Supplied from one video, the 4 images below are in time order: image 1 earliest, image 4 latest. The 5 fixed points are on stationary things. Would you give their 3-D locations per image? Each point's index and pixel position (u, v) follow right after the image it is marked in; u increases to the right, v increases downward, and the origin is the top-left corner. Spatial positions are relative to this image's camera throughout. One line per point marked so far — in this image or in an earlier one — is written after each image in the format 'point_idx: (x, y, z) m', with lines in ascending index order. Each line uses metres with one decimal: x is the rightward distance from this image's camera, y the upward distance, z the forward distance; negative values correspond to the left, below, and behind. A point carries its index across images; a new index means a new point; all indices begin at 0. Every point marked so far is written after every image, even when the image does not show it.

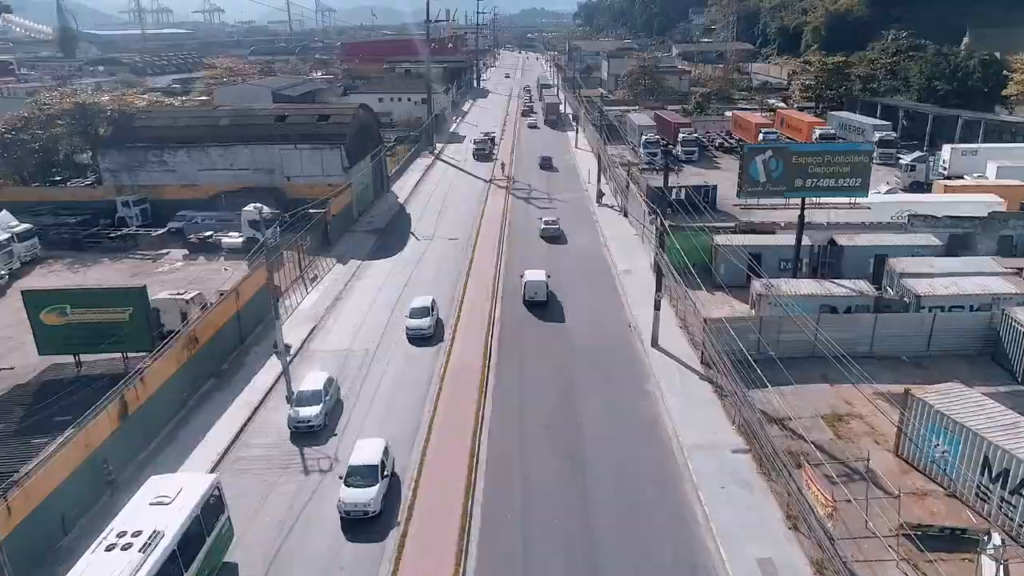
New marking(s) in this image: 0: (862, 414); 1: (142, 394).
0: (+8.9, -3.2, +15.8) m
1: (-9.1, -2.6, +15.5) m
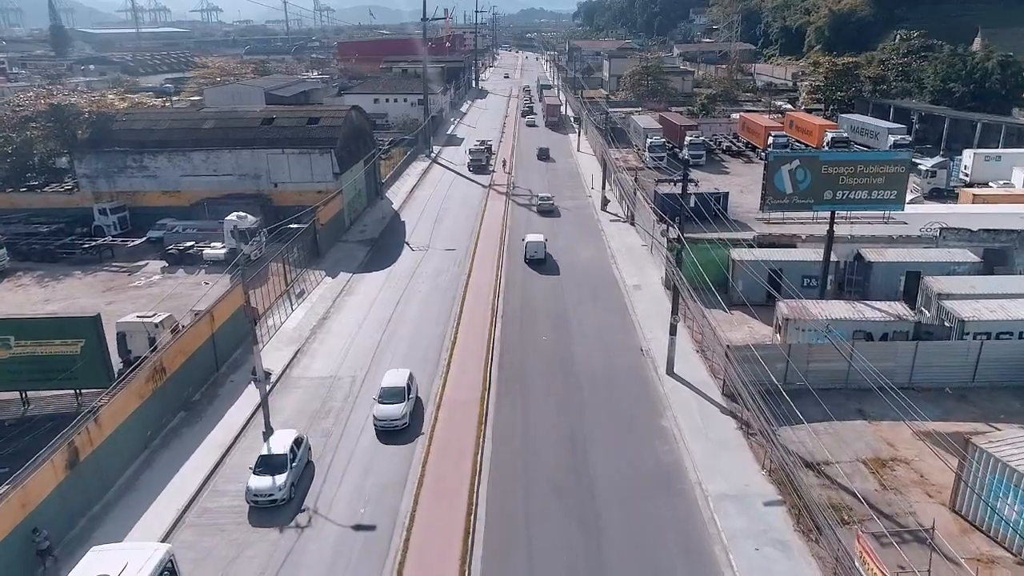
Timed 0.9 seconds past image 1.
0: (+8.9, -3.8, +14.1) m
1: (-9.1, -3.3, +13.7) m
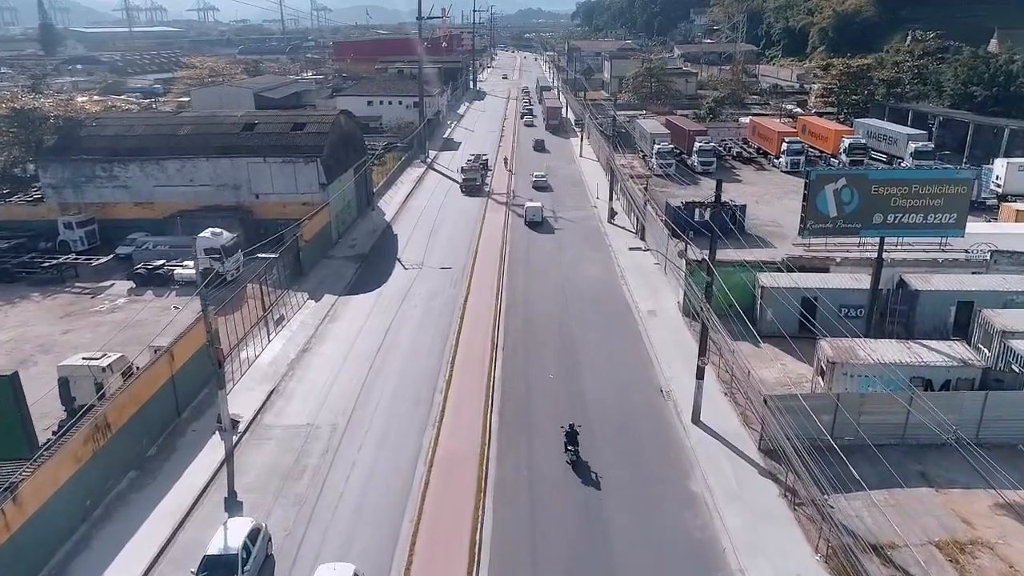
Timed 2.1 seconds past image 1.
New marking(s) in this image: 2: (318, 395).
0: (+9.0, -4.8, +11.8) m
1: (-9.0, -4.2, +11.3) m
2: (-5.5, -3.1, +17.6) m
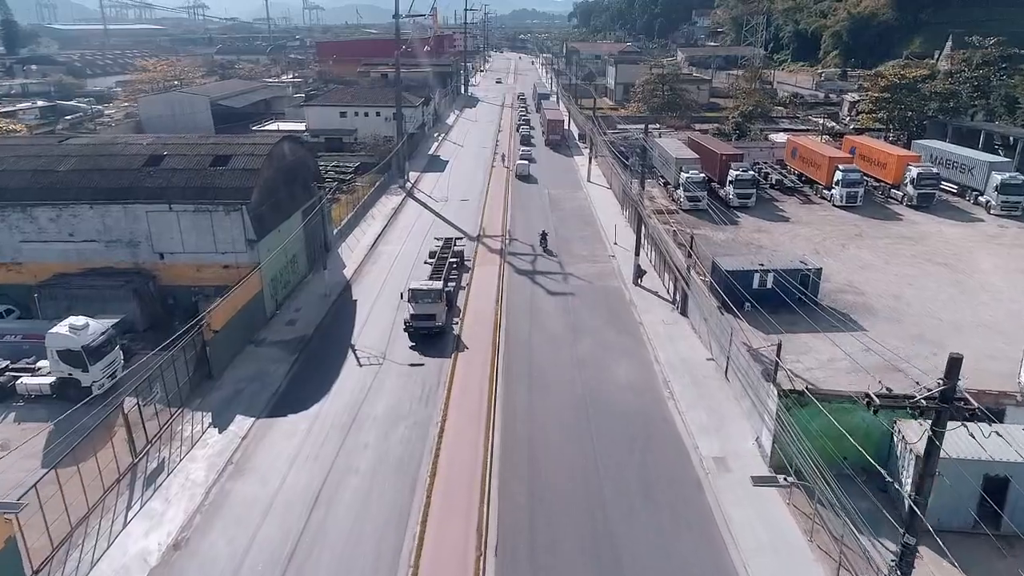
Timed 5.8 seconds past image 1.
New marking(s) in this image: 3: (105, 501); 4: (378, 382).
0: (+9.1, -8.0, +4.3) m
1: (-8.9, -7.3, +3.6) m
2: (-5.5, -6.2, +10.0) m
3: (-8.7, -4.6, +13.5) m
4: (-3.9, -2.7, +18.3) m
